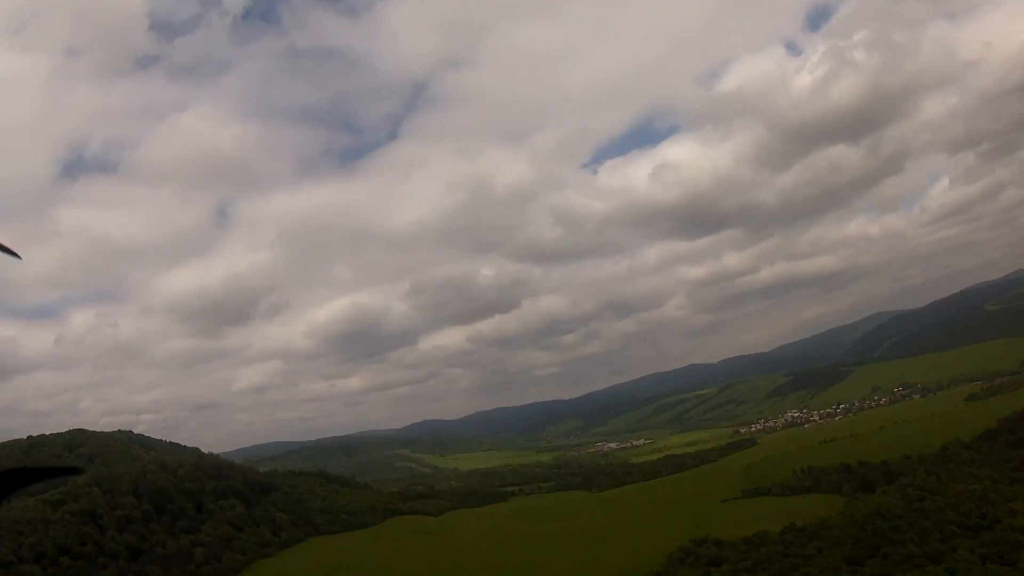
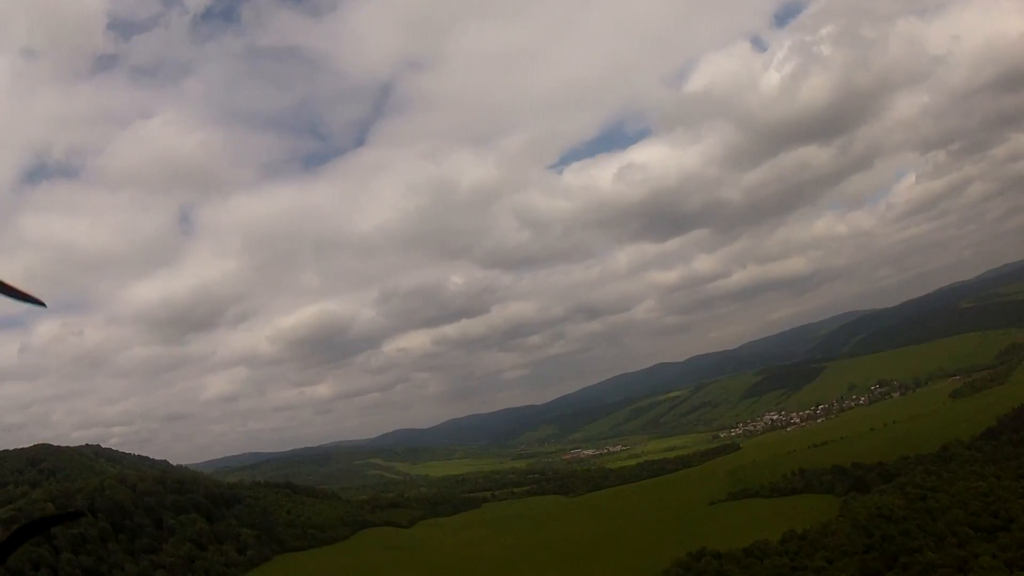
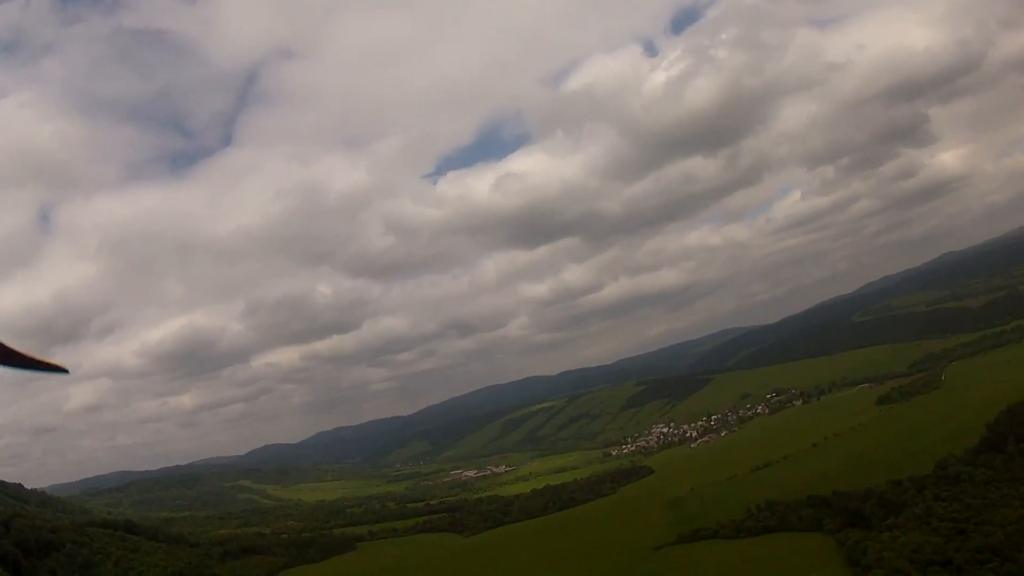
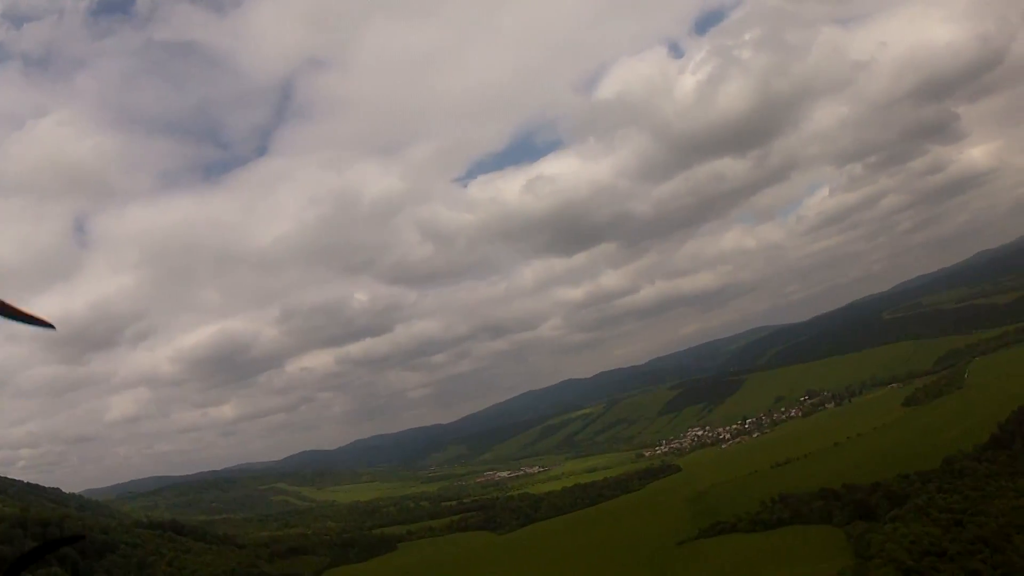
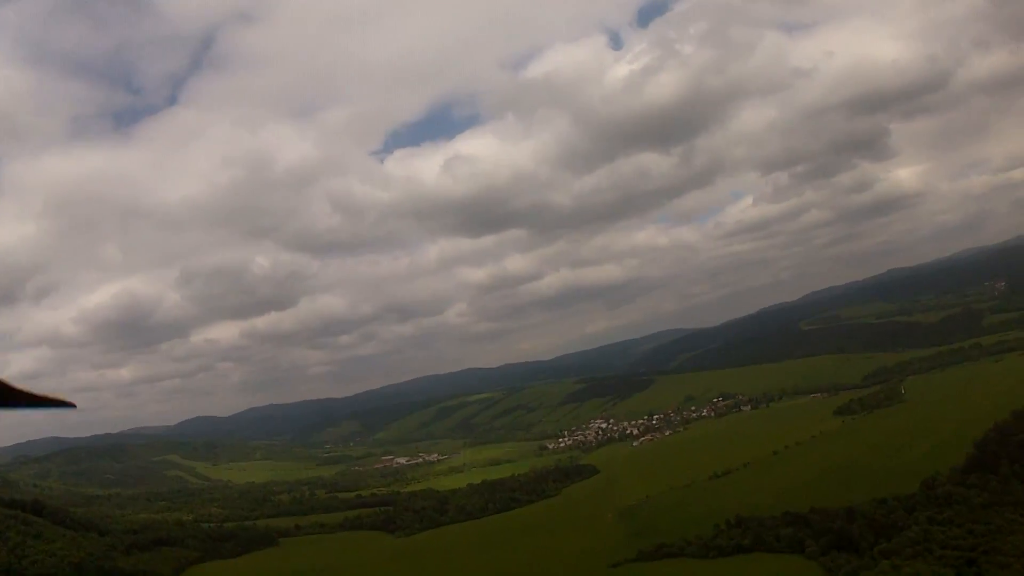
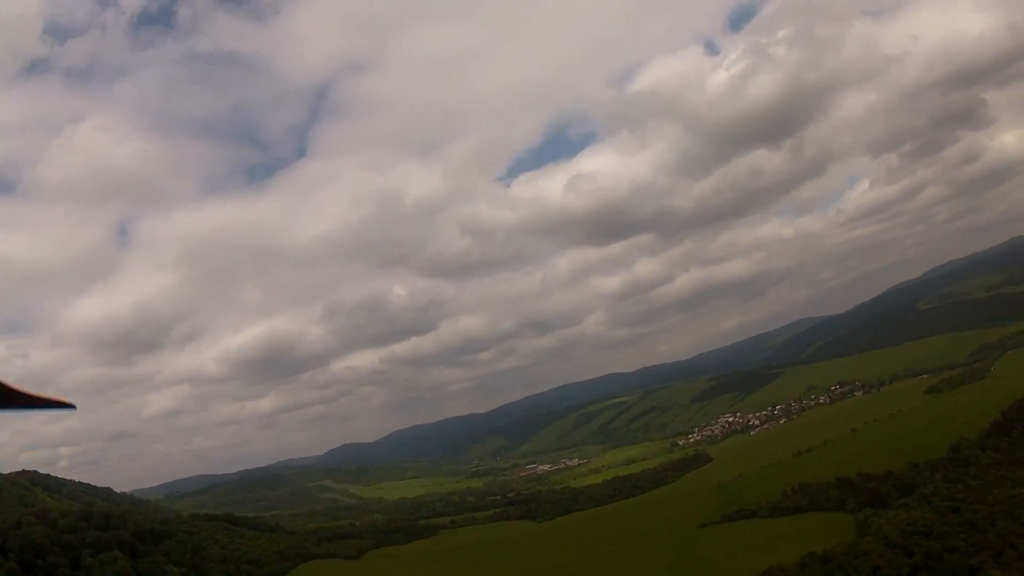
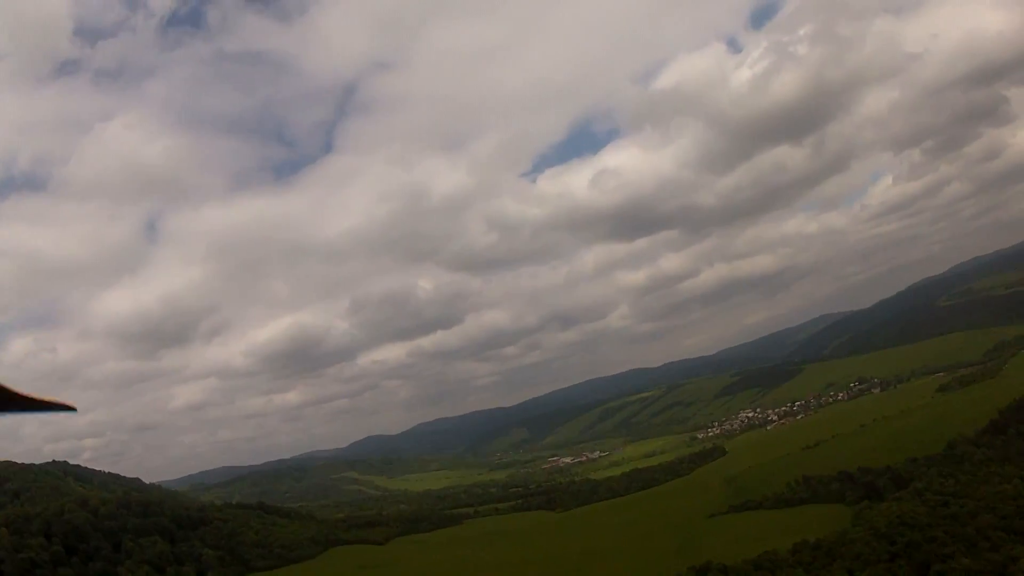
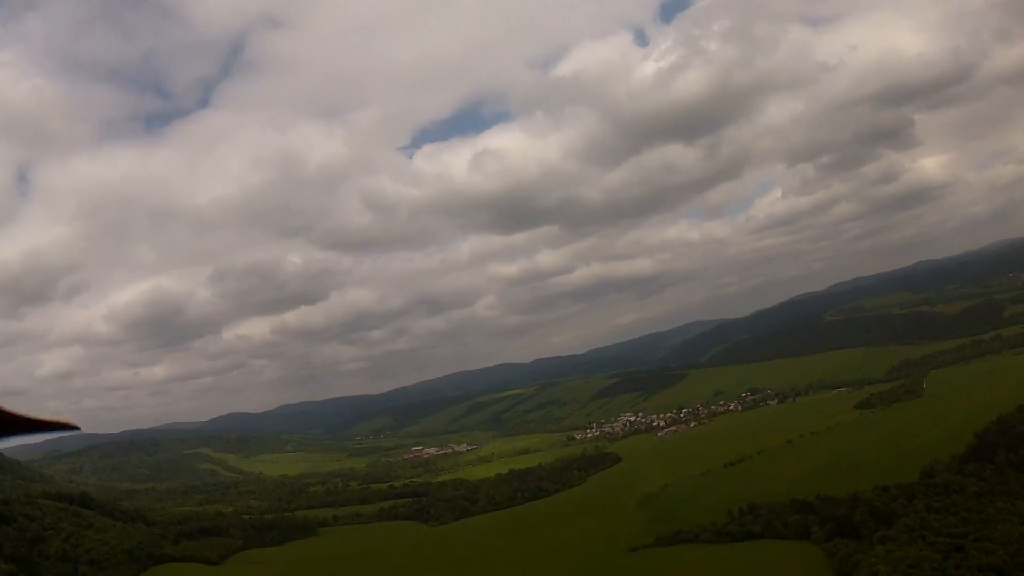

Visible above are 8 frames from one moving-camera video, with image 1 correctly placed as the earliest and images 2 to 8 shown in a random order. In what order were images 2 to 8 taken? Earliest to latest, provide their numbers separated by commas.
2, 7, 6, 4, 3, 8, 5
